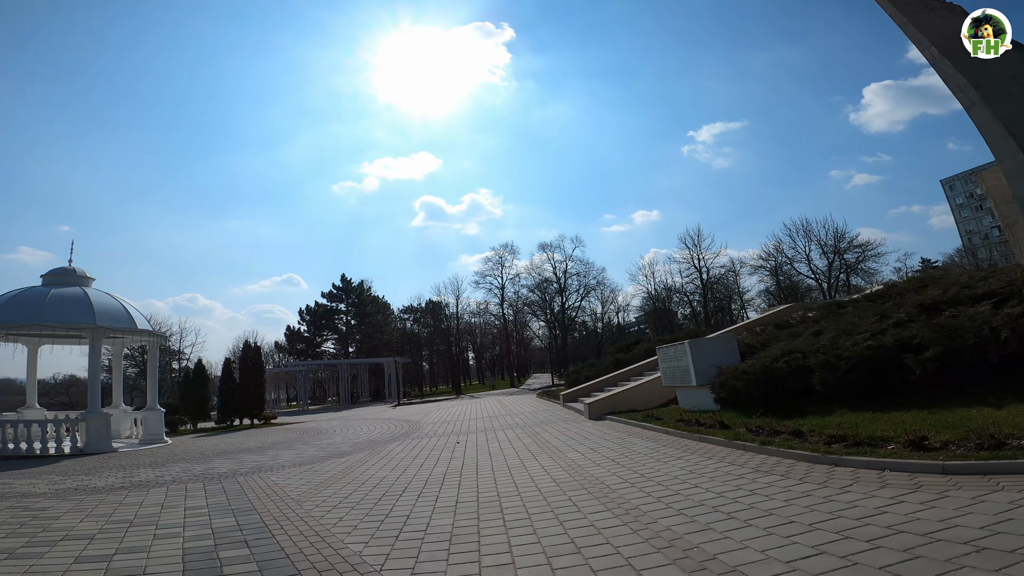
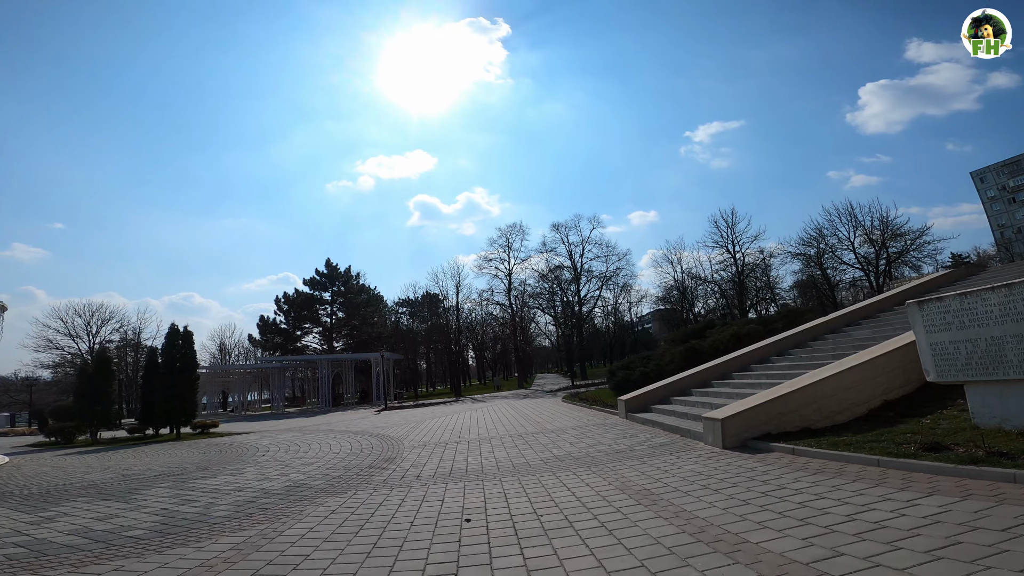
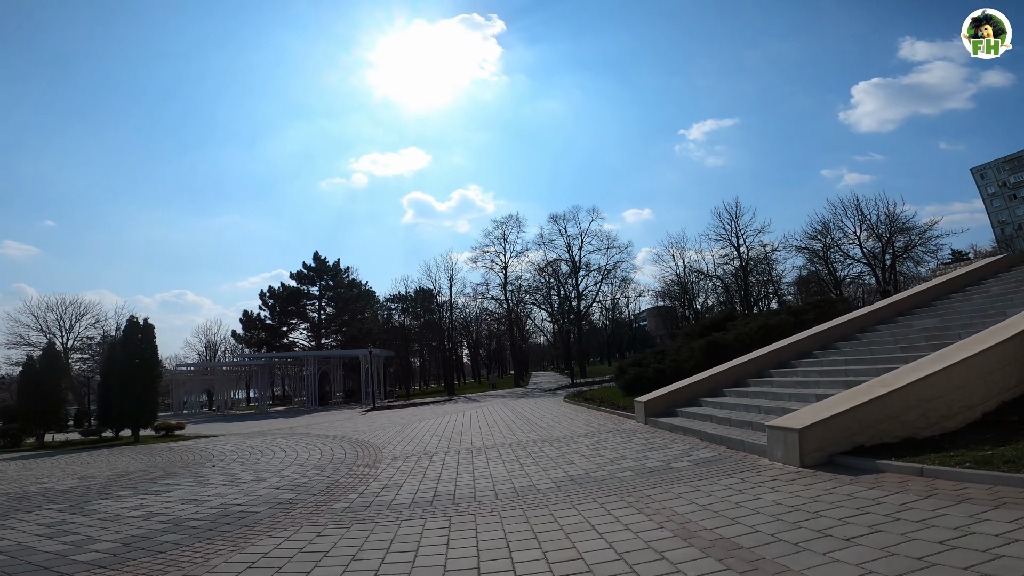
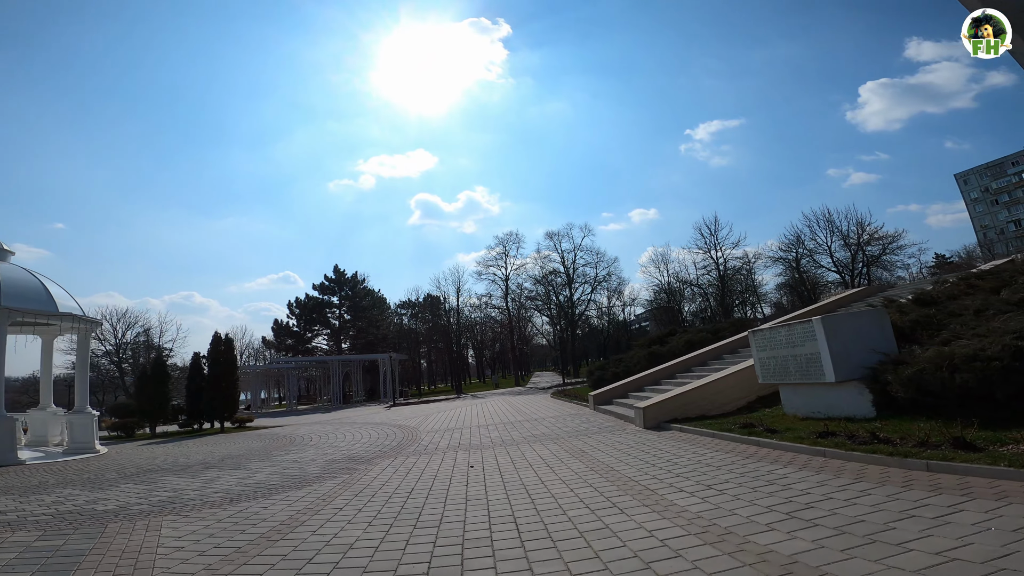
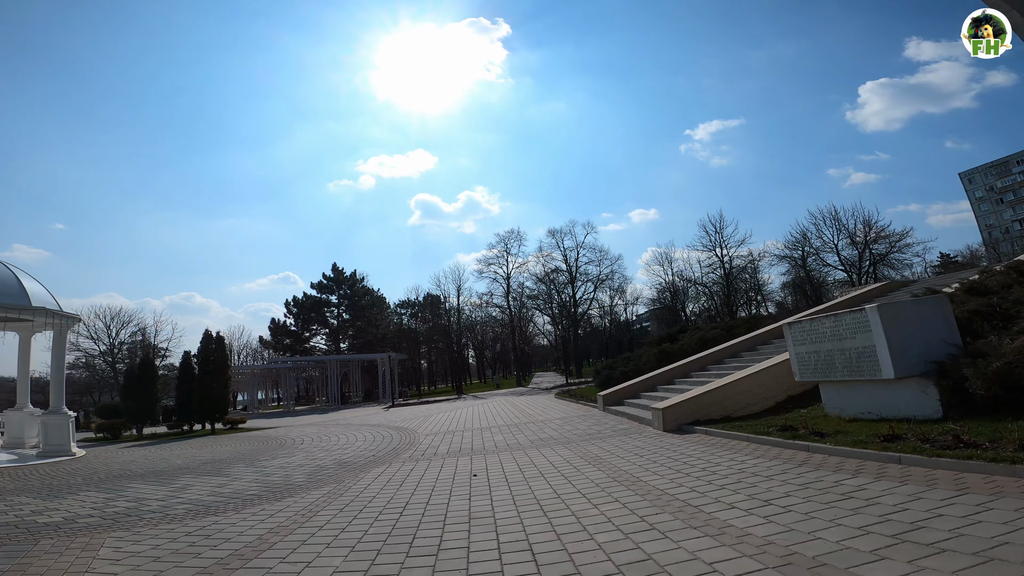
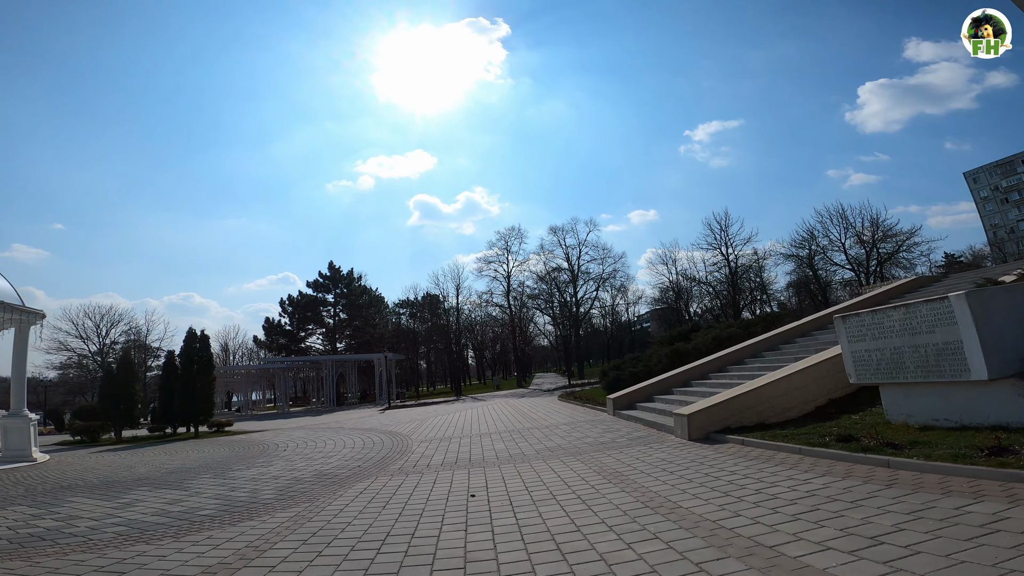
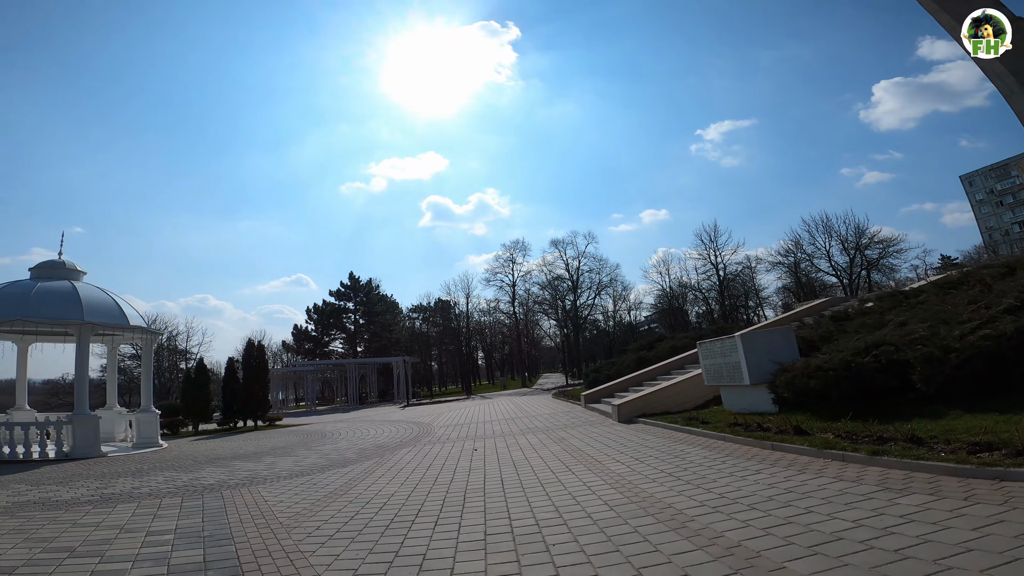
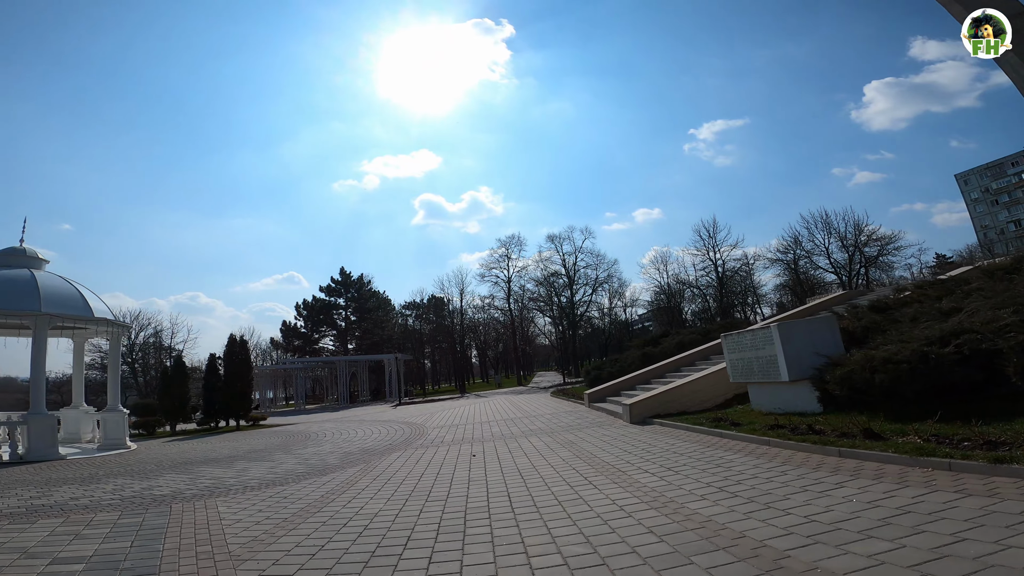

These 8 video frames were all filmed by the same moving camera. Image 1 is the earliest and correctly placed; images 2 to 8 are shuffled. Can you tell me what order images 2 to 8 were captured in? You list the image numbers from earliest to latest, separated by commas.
7, 8, 4, 5, 6, 2, 3
